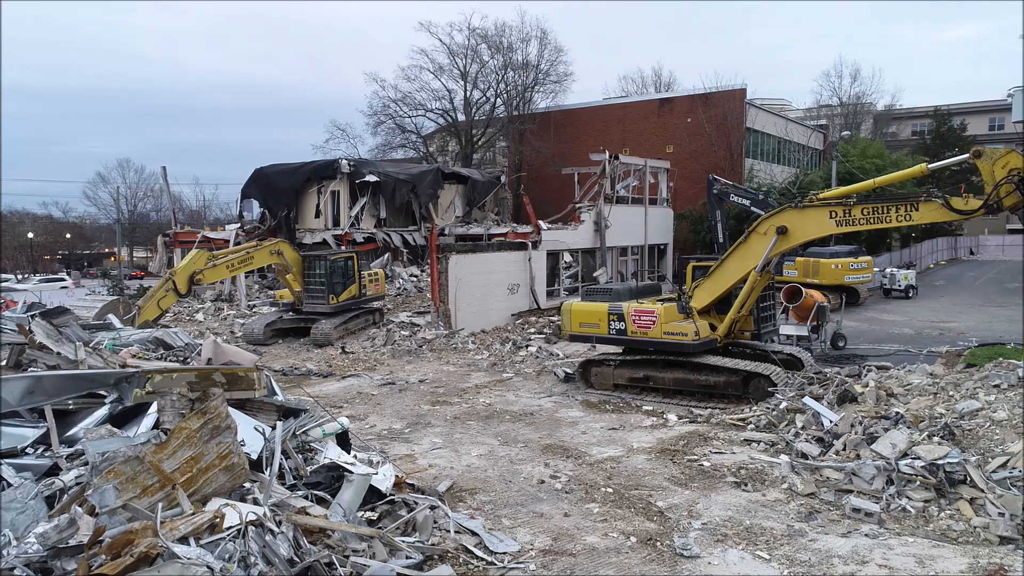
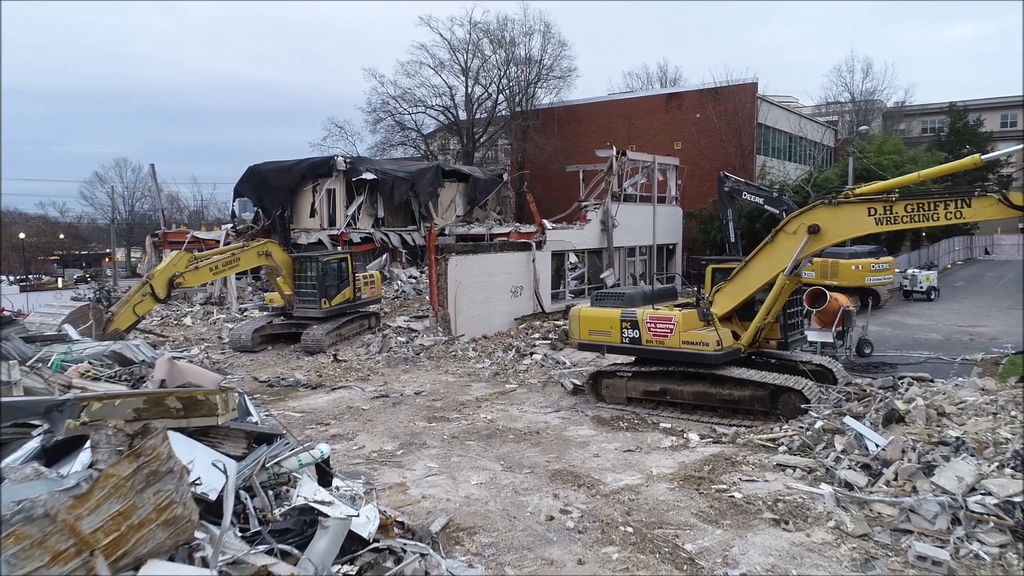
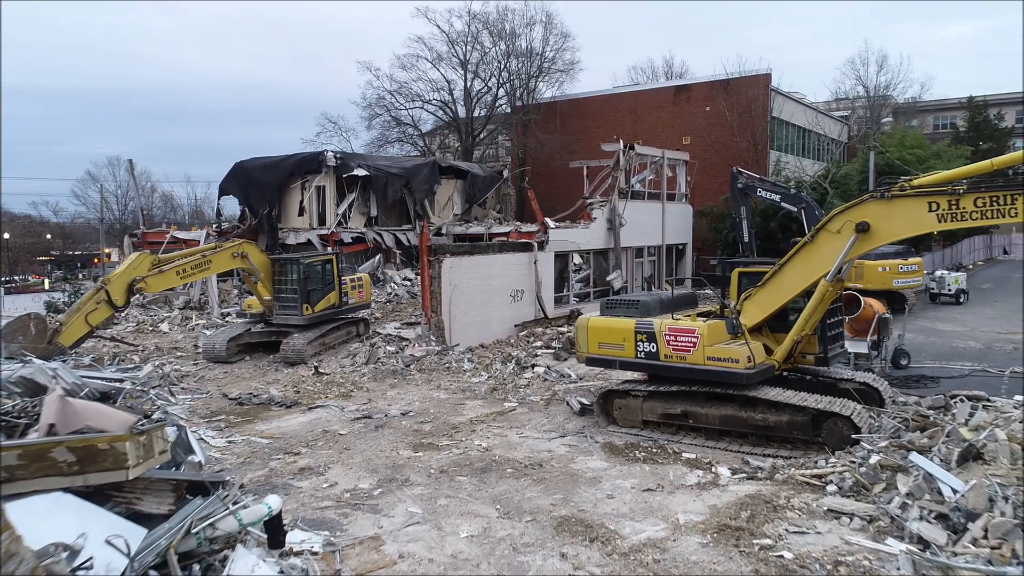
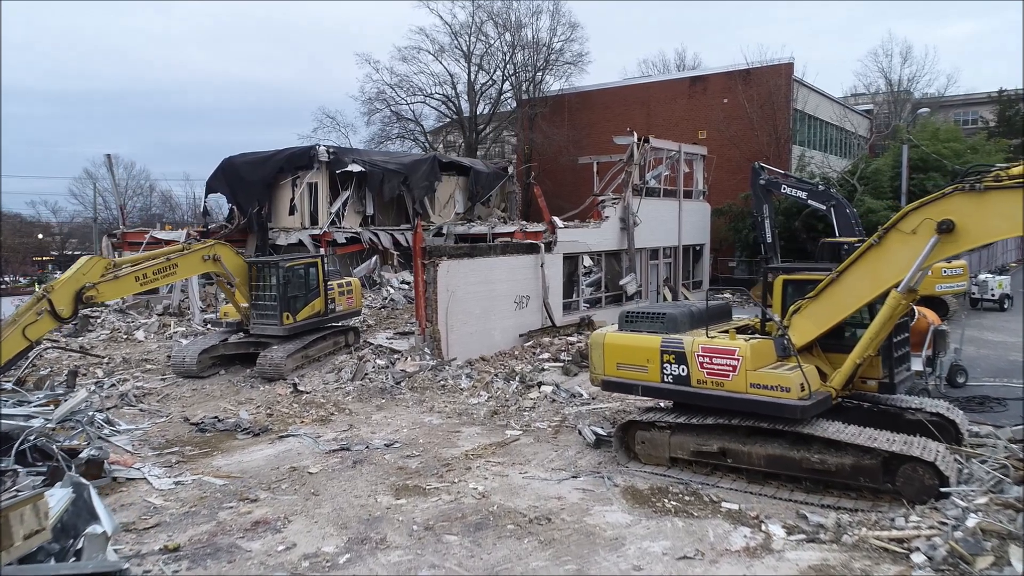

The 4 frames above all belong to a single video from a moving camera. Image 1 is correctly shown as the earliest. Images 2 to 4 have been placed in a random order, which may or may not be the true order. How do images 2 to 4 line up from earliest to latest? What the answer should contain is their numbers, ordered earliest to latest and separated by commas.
2, 3, 4
